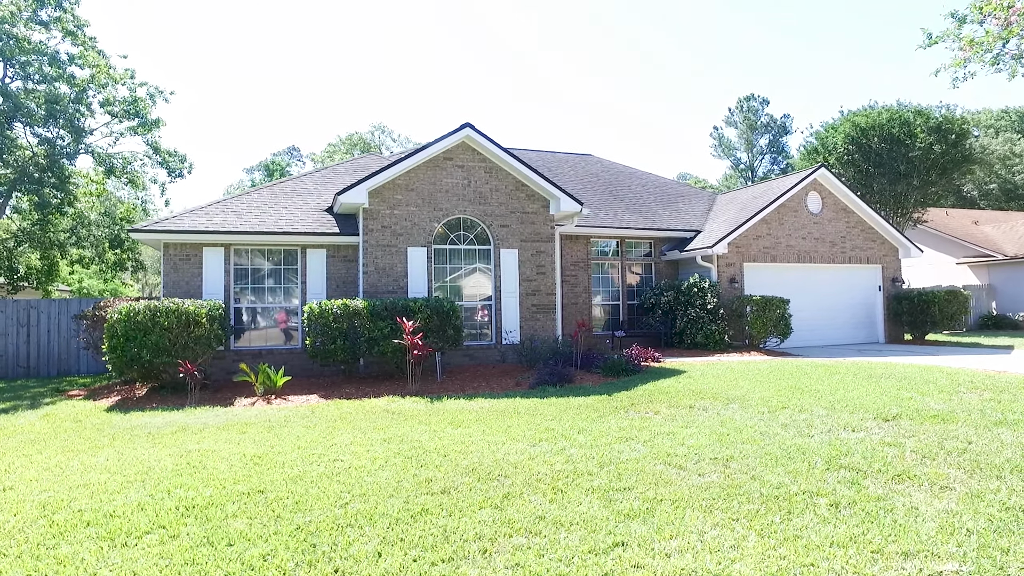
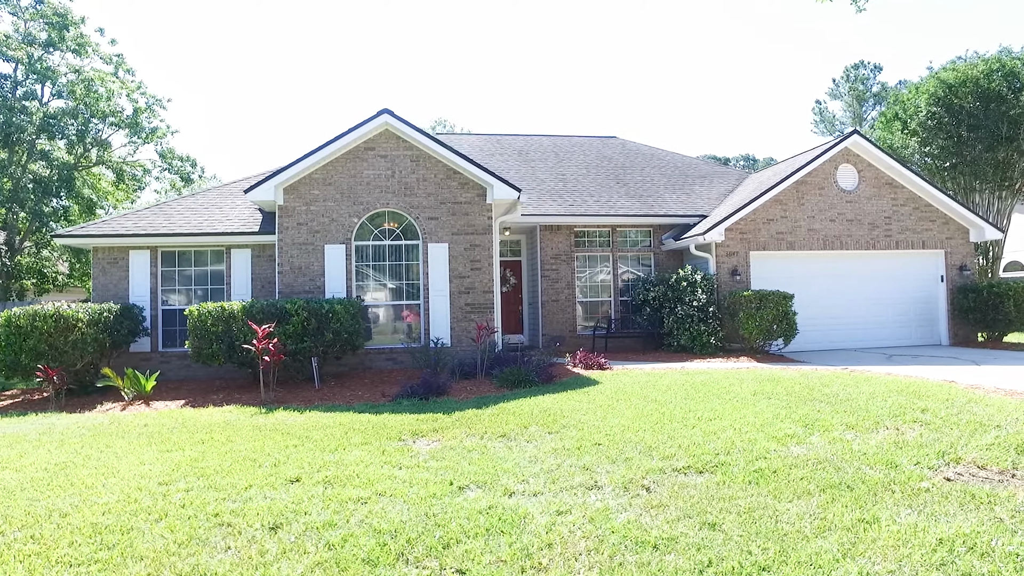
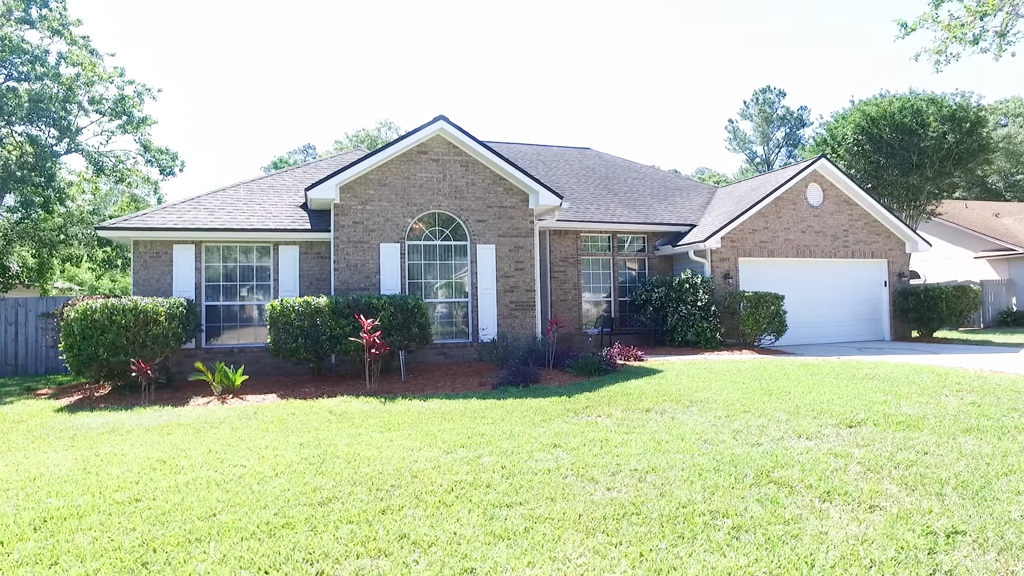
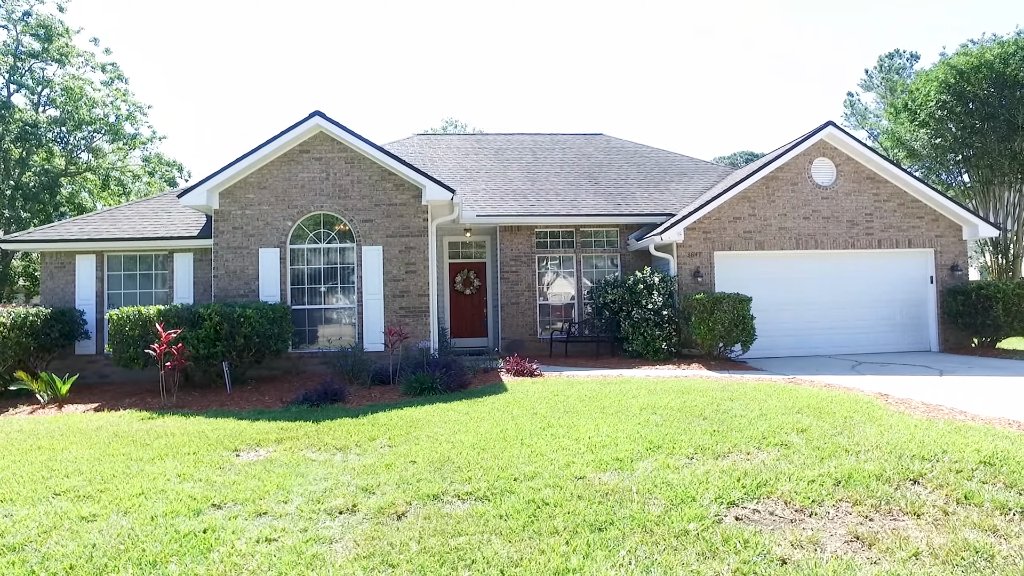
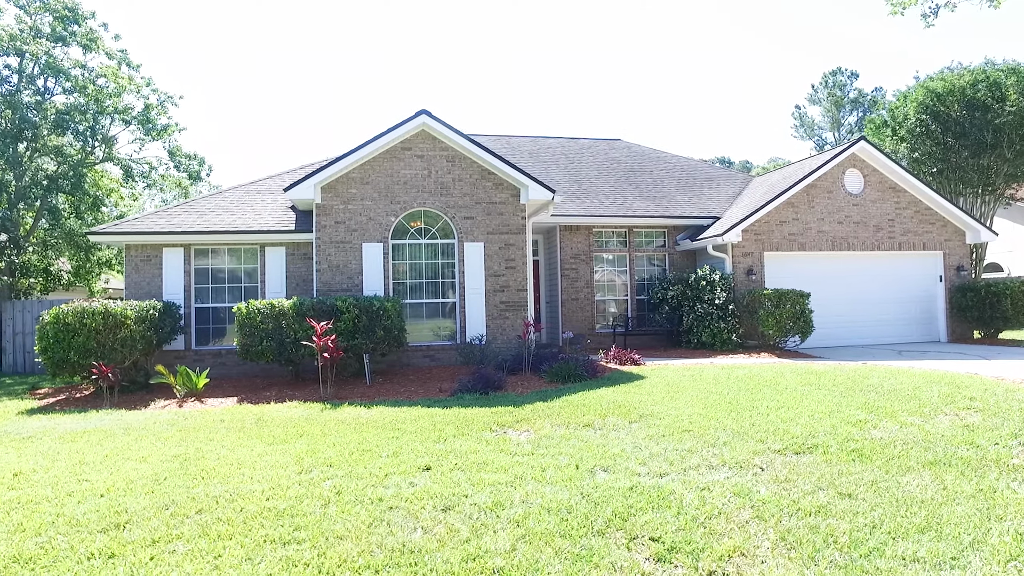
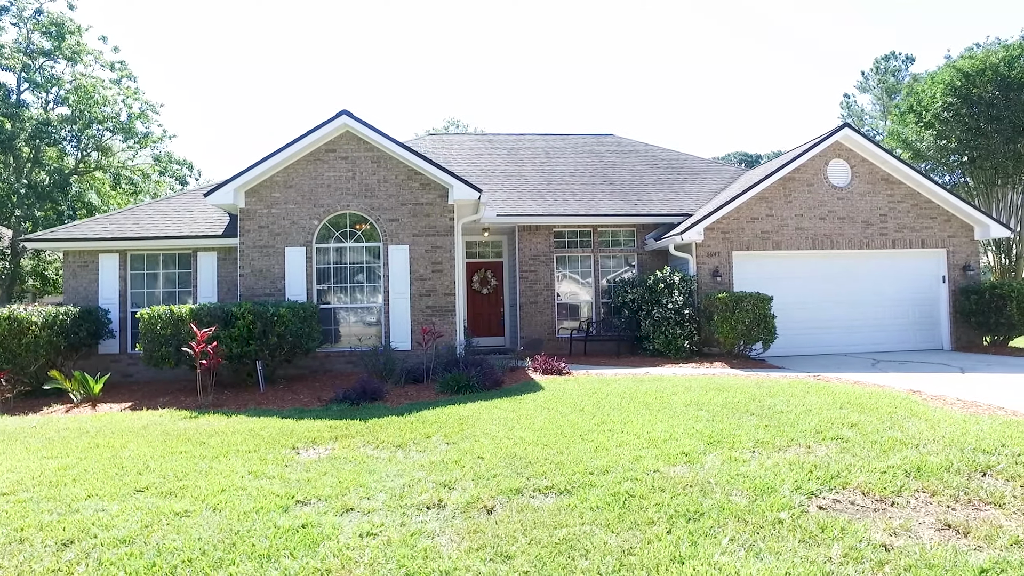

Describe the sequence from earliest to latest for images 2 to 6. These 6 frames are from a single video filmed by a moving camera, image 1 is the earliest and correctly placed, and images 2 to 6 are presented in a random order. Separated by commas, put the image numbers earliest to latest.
3, 5, 2, 6, 4
